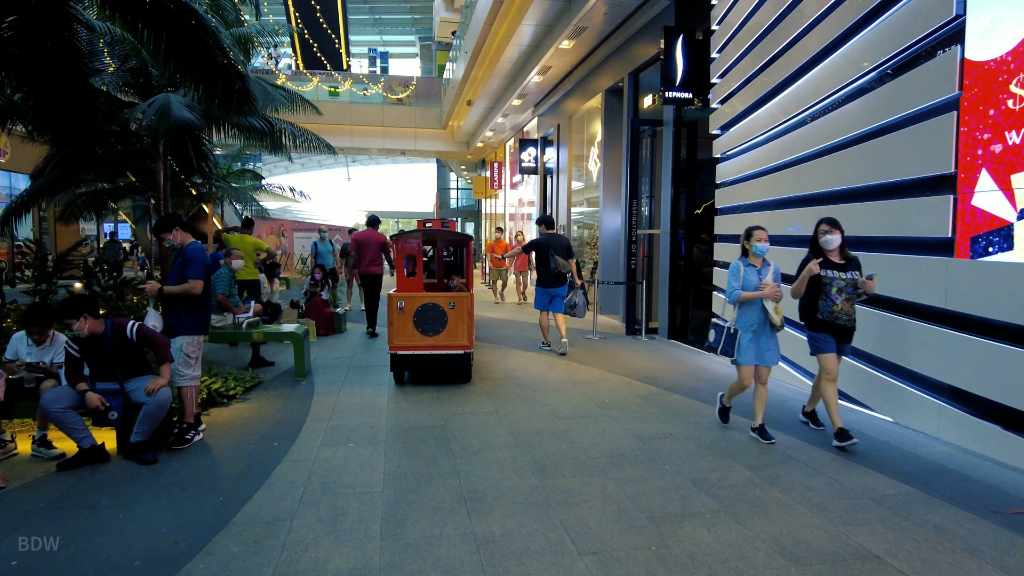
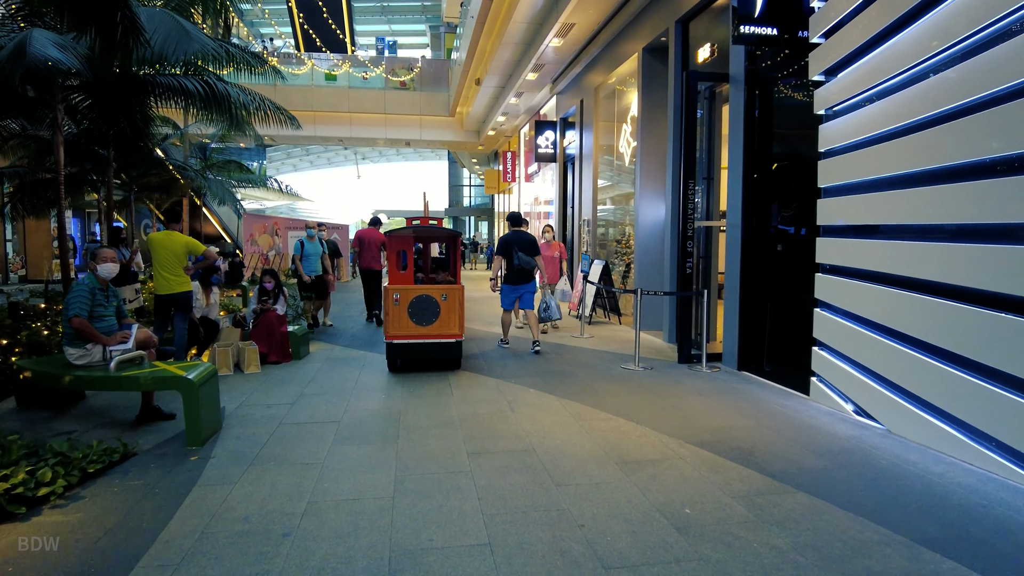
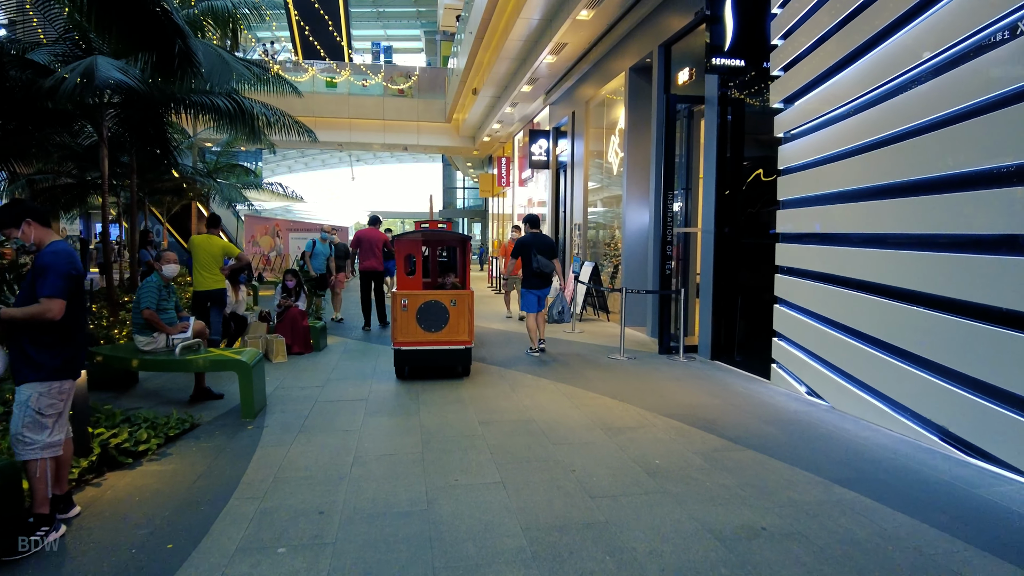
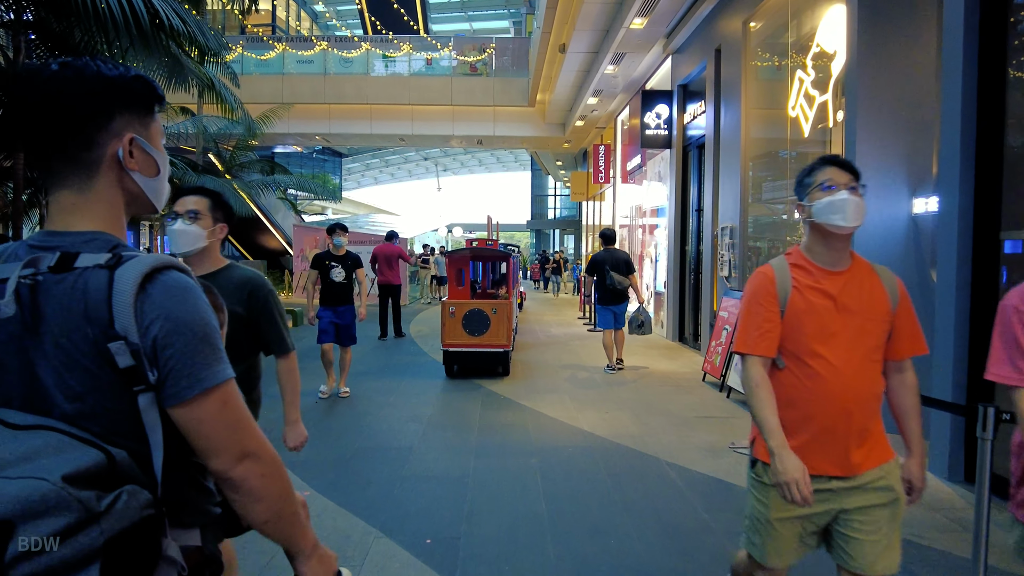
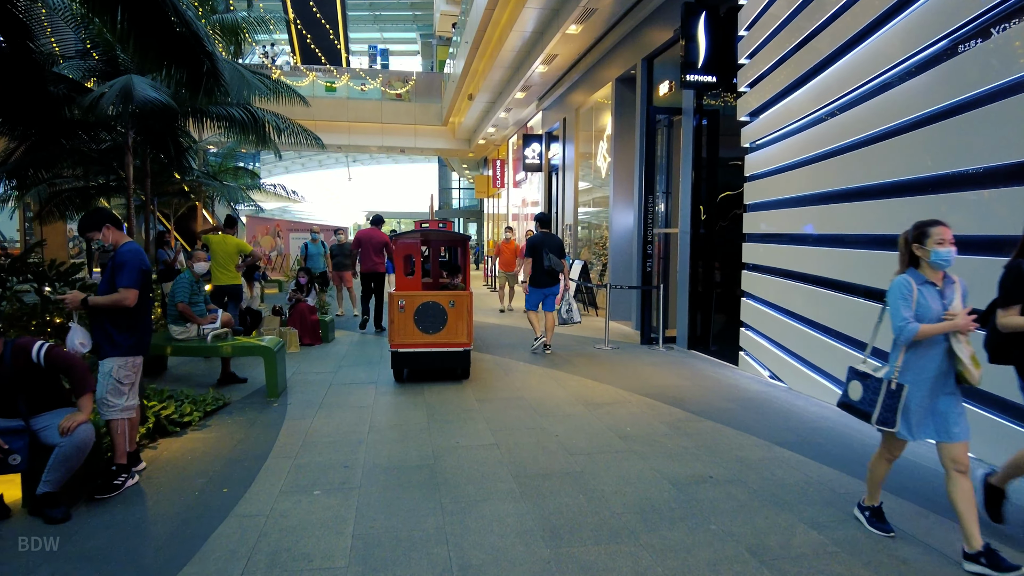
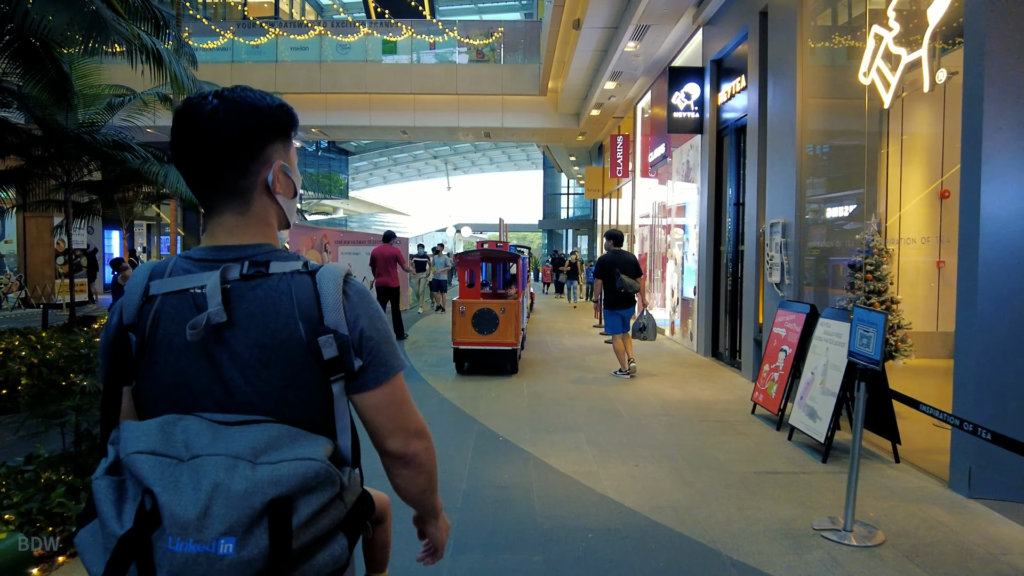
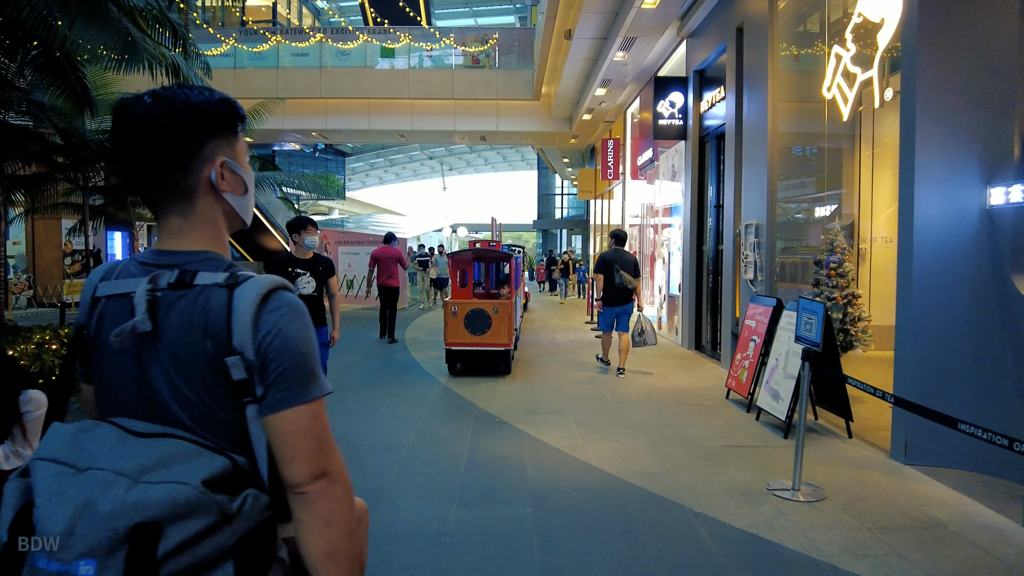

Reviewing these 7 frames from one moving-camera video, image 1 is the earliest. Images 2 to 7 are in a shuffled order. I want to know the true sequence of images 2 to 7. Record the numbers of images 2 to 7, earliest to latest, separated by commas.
5, 3, 2, 4, 7, 6
